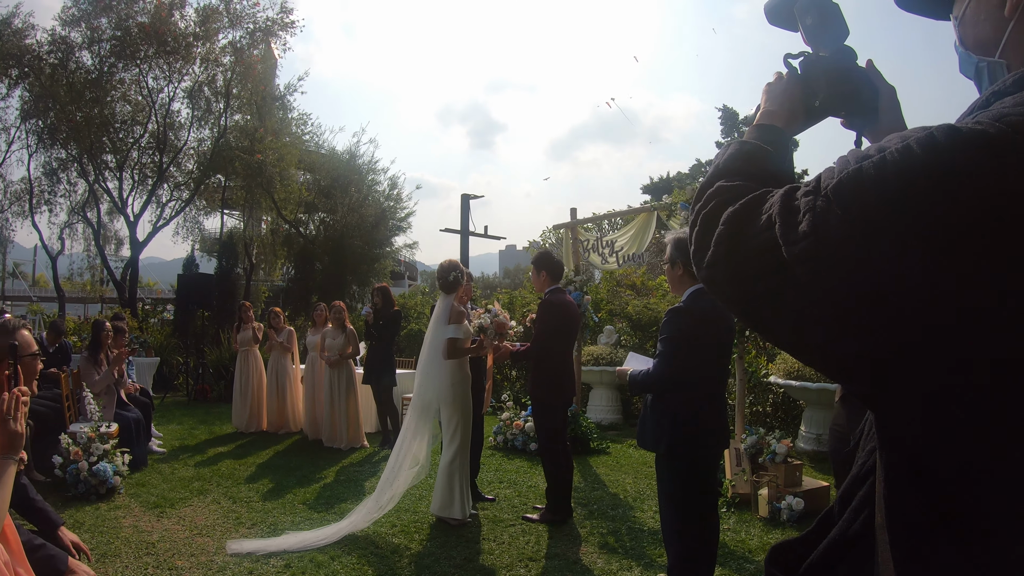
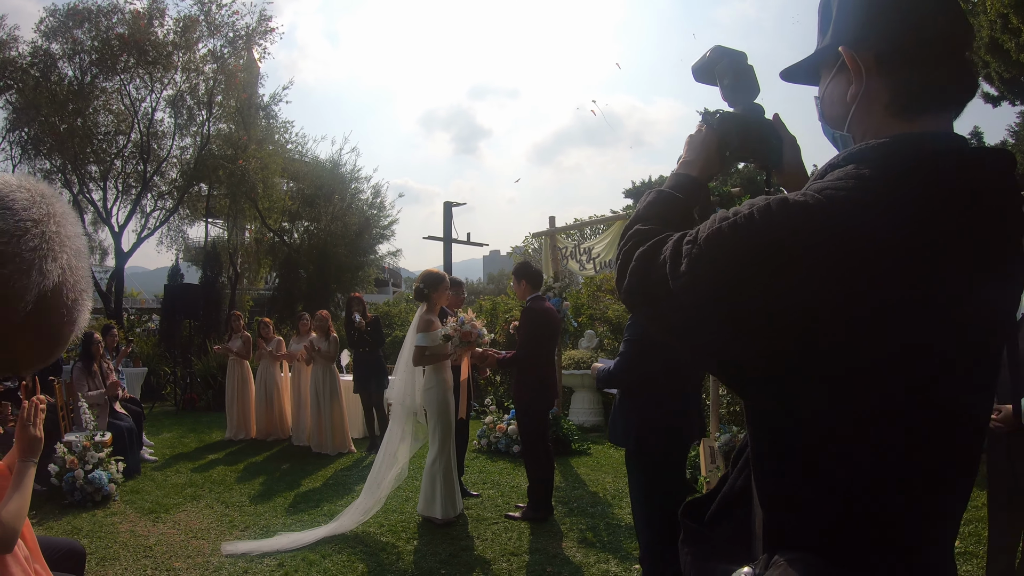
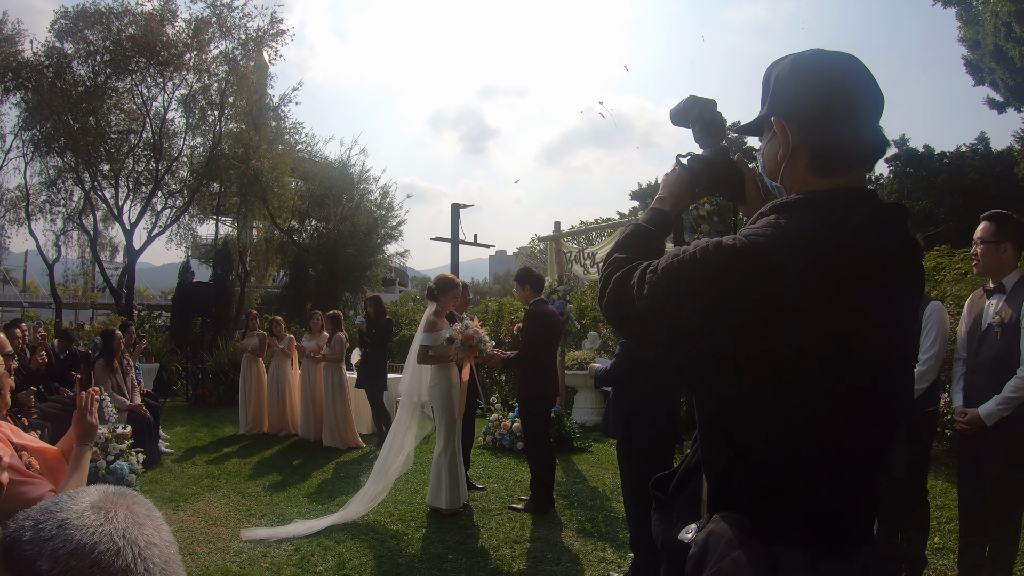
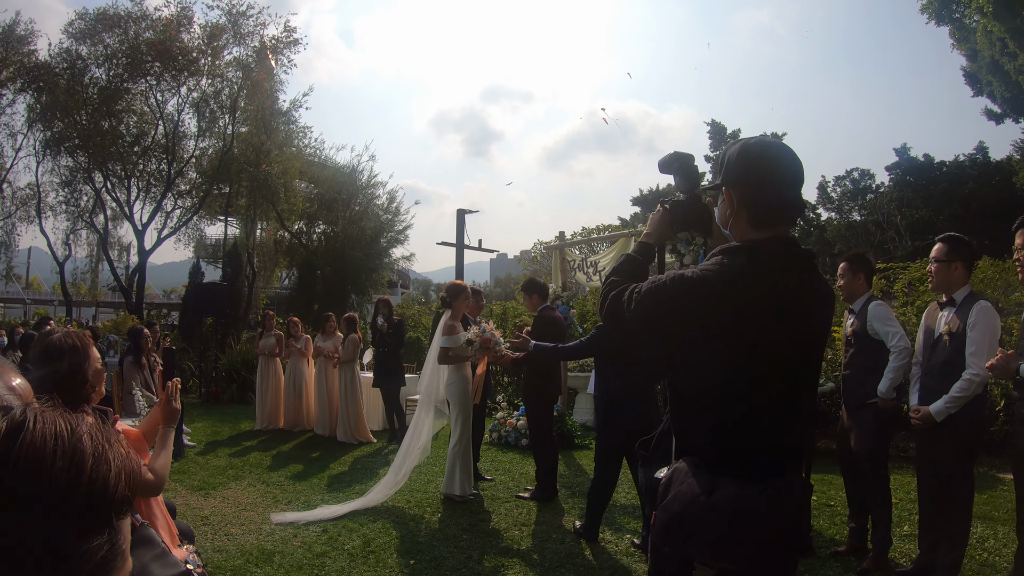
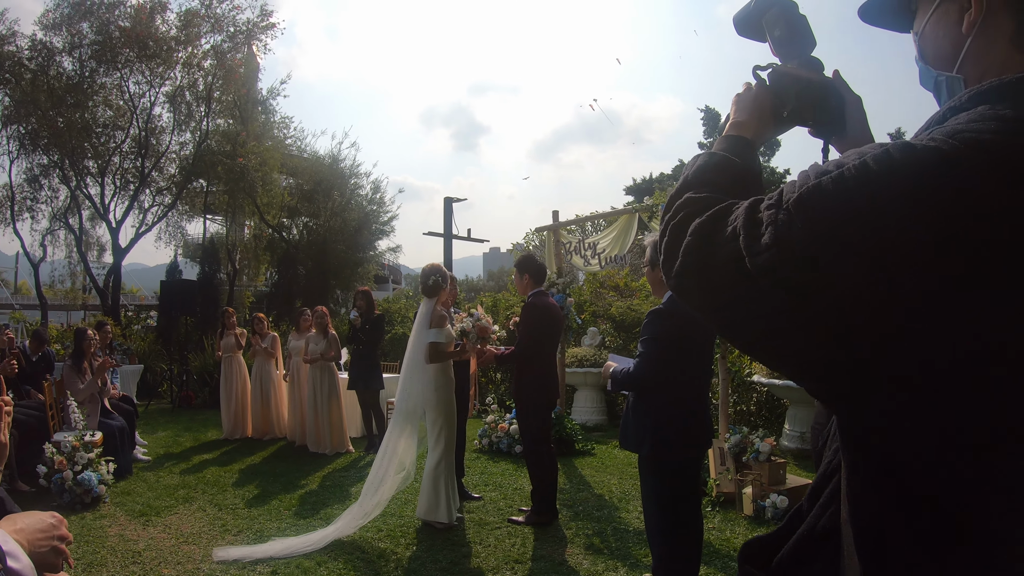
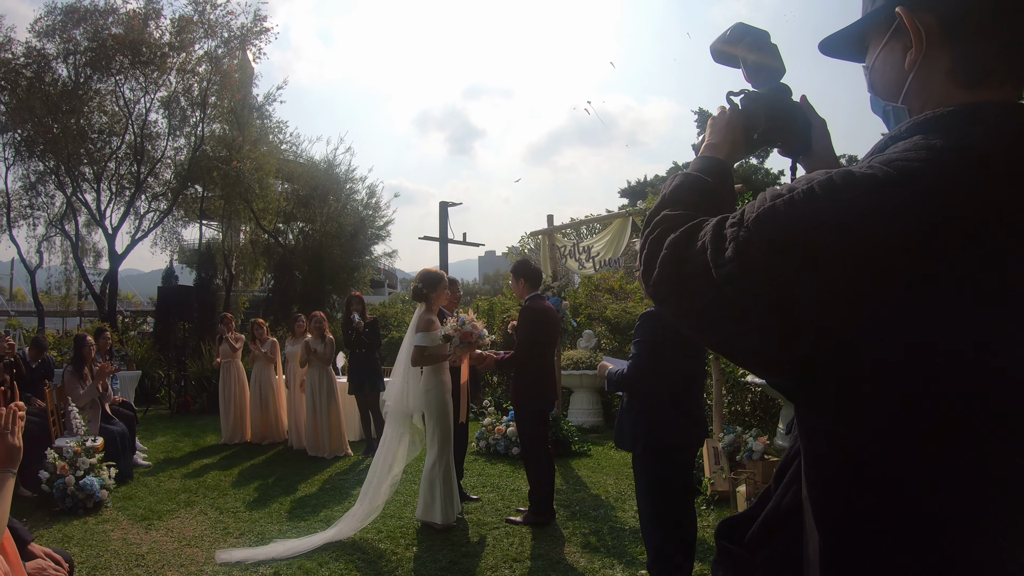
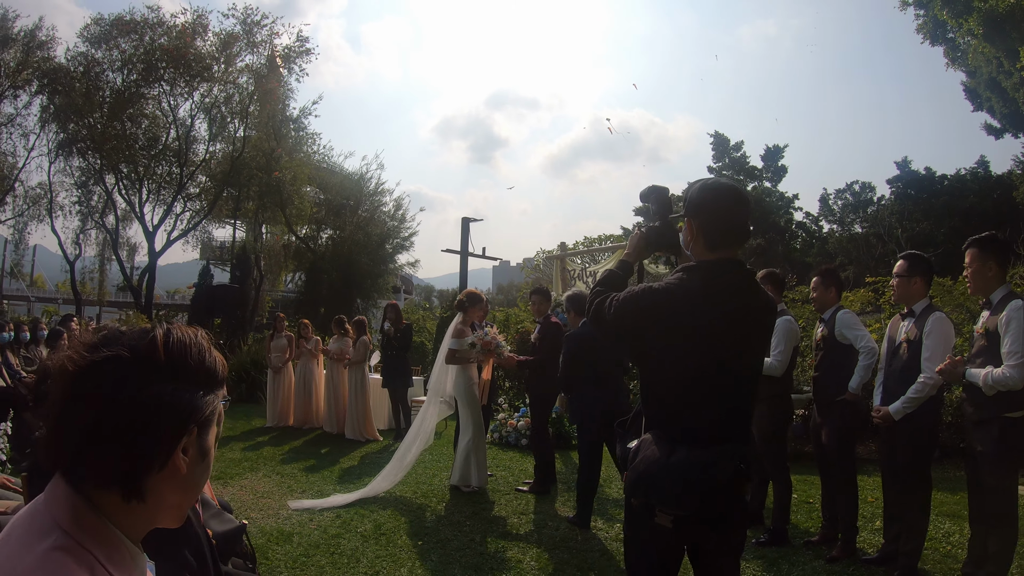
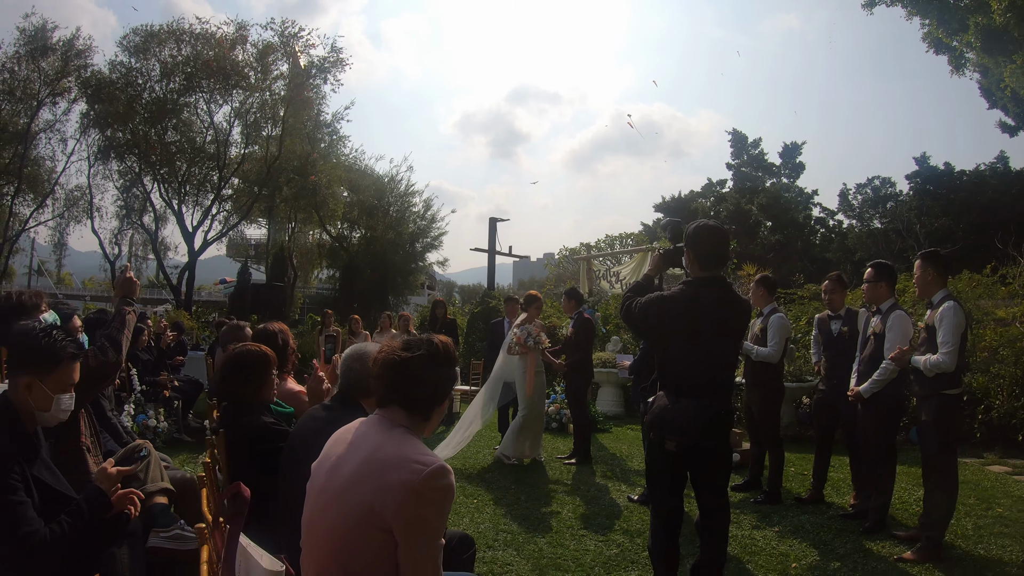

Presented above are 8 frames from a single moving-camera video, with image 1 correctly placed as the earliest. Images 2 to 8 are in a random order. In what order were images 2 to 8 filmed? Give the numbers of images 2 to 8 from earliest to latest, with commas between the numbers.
5, 6, 2, 3, 4, 7, 8
